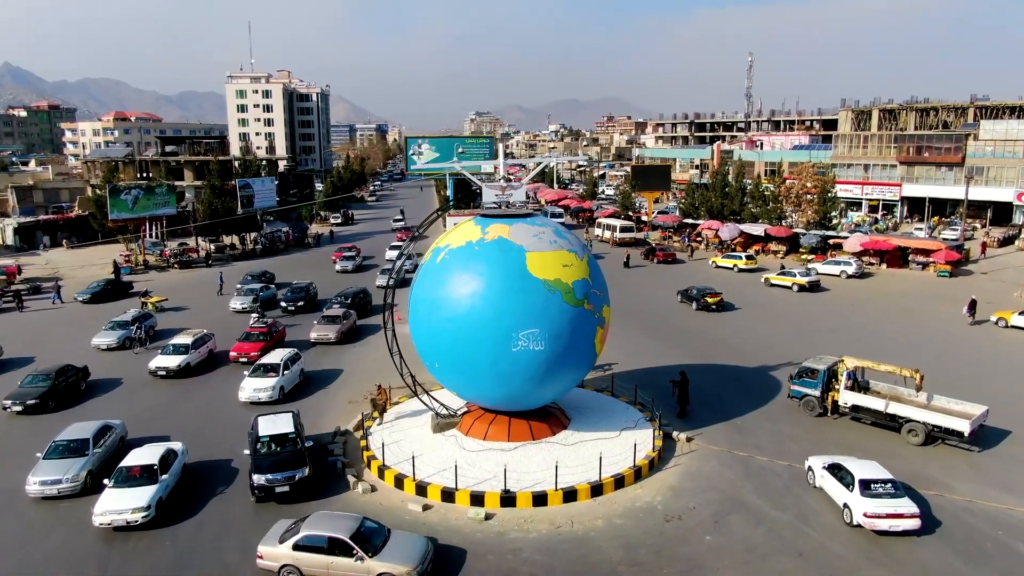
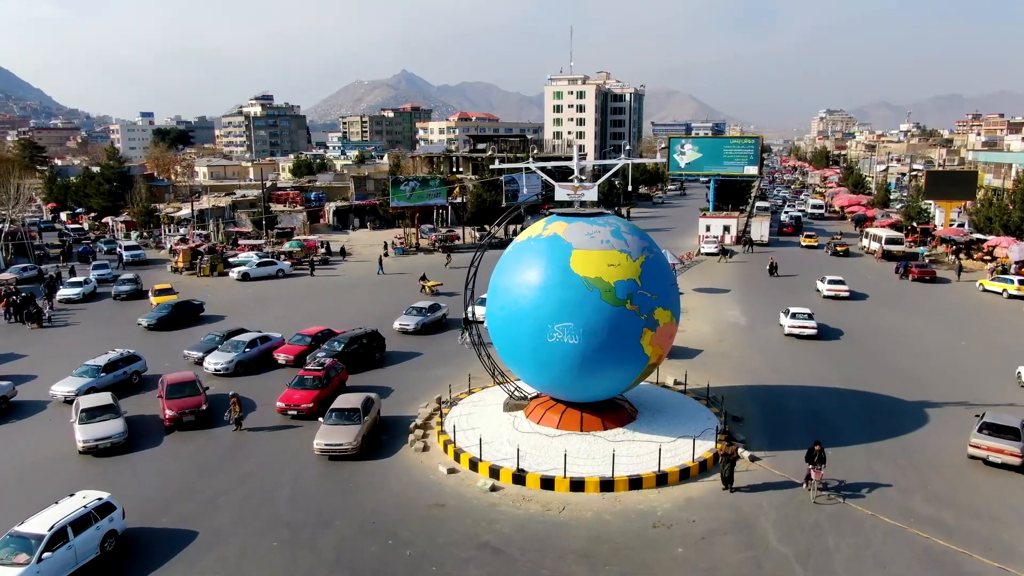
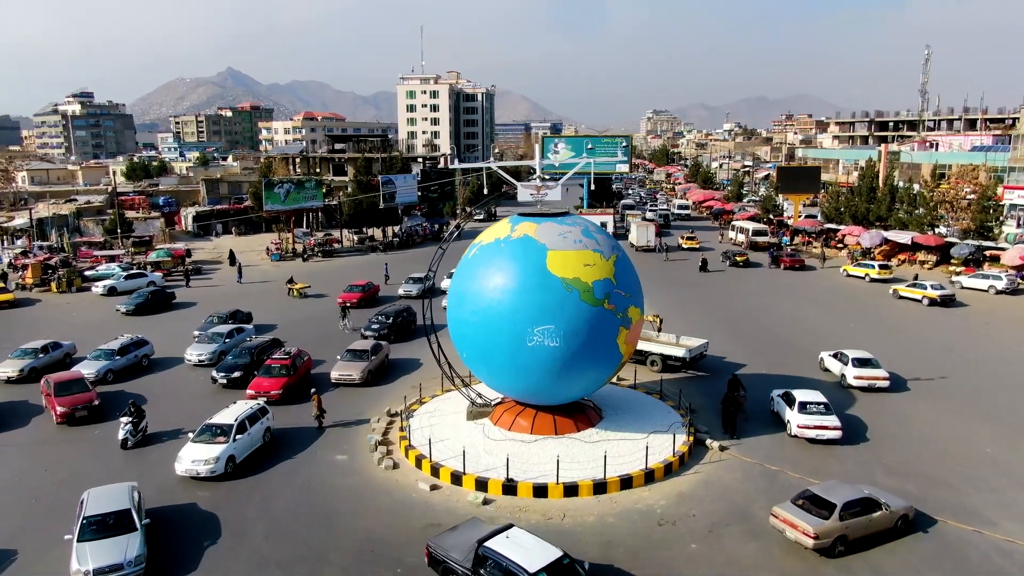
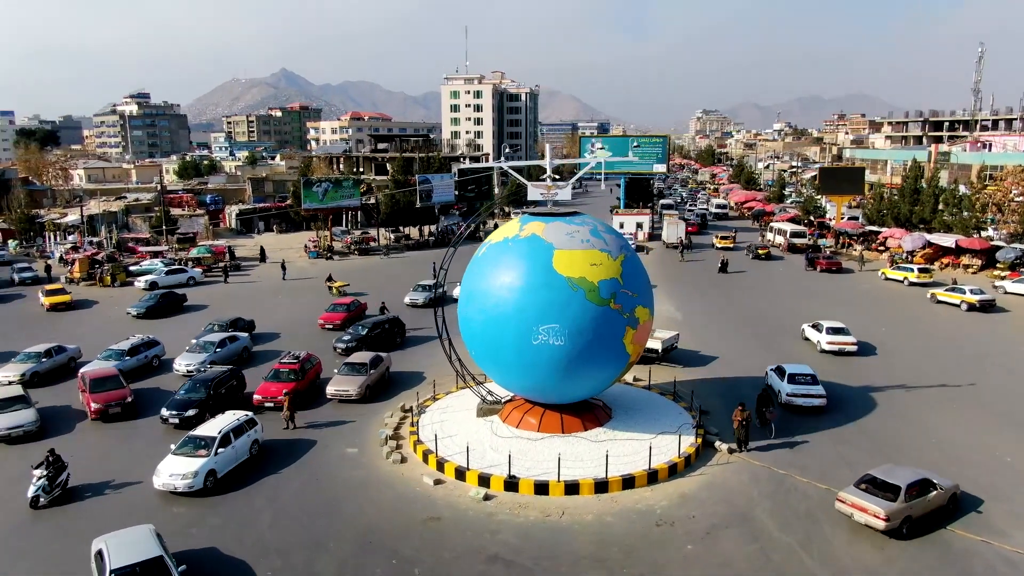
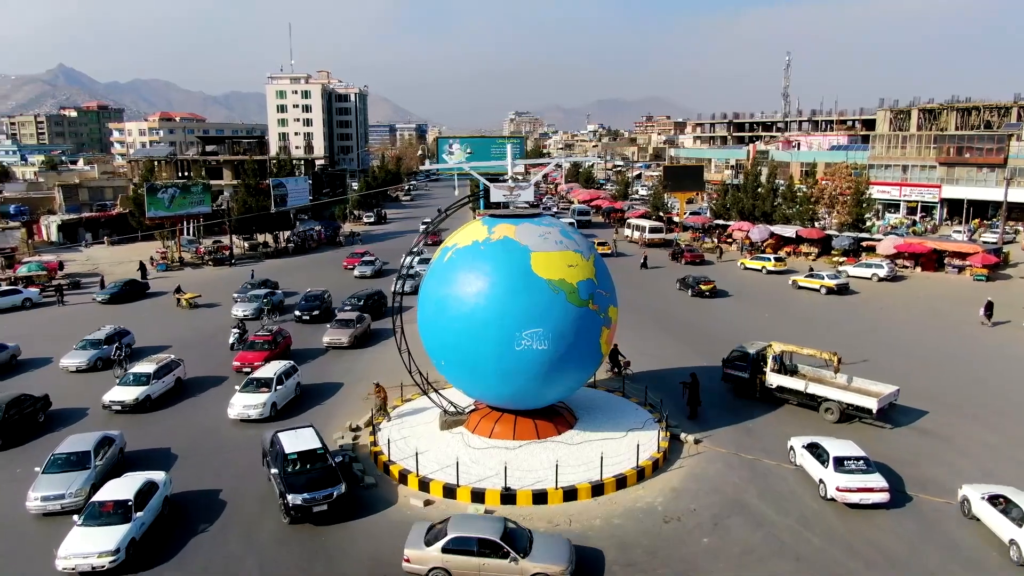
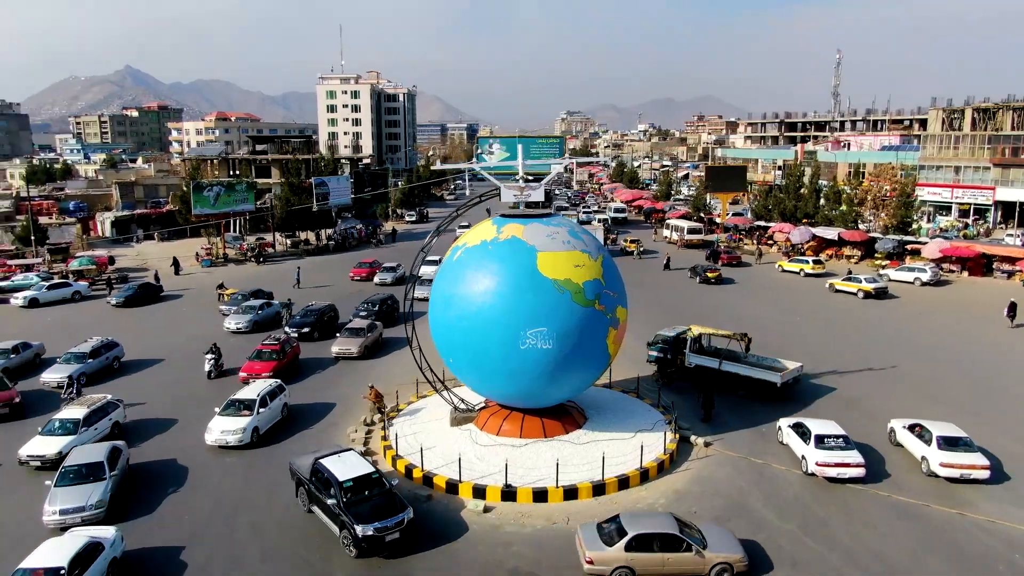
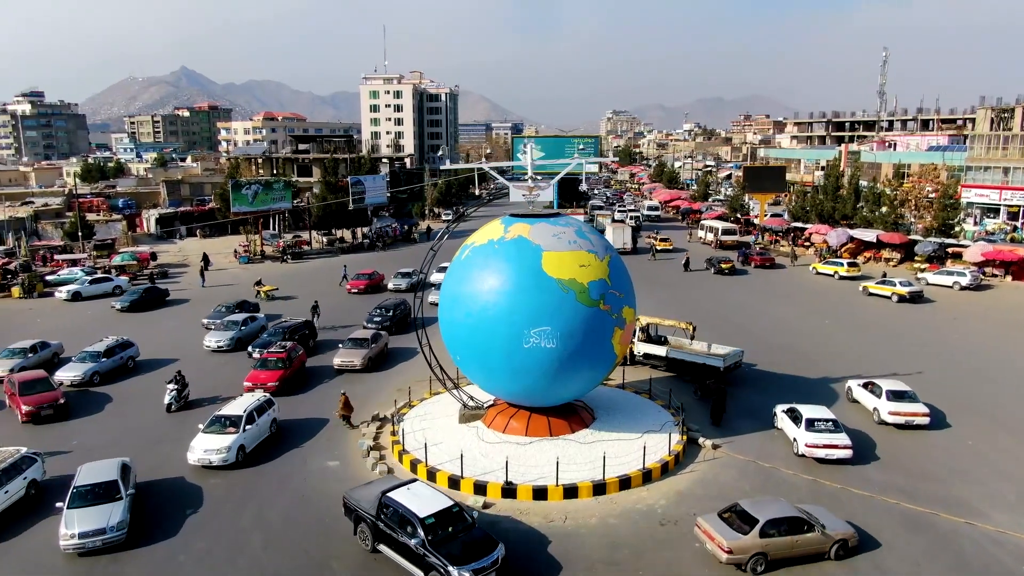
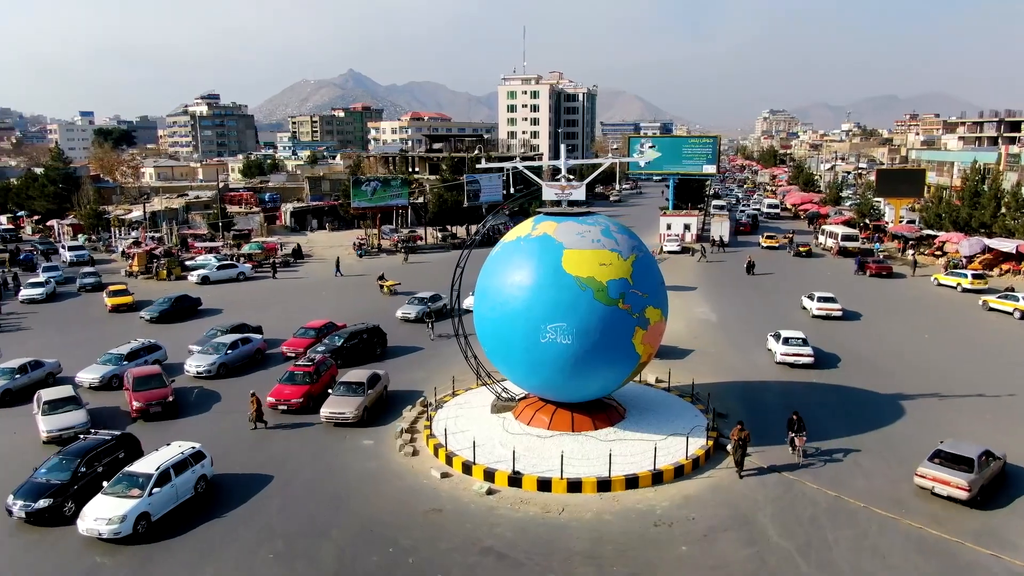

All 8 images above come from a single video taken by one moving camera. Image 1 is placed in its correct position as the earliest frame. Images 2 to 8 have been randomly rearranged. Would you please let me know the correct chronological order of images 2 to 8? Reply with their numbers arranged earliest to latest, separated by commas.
5, 6, 7, 3, 4, 8, 2
